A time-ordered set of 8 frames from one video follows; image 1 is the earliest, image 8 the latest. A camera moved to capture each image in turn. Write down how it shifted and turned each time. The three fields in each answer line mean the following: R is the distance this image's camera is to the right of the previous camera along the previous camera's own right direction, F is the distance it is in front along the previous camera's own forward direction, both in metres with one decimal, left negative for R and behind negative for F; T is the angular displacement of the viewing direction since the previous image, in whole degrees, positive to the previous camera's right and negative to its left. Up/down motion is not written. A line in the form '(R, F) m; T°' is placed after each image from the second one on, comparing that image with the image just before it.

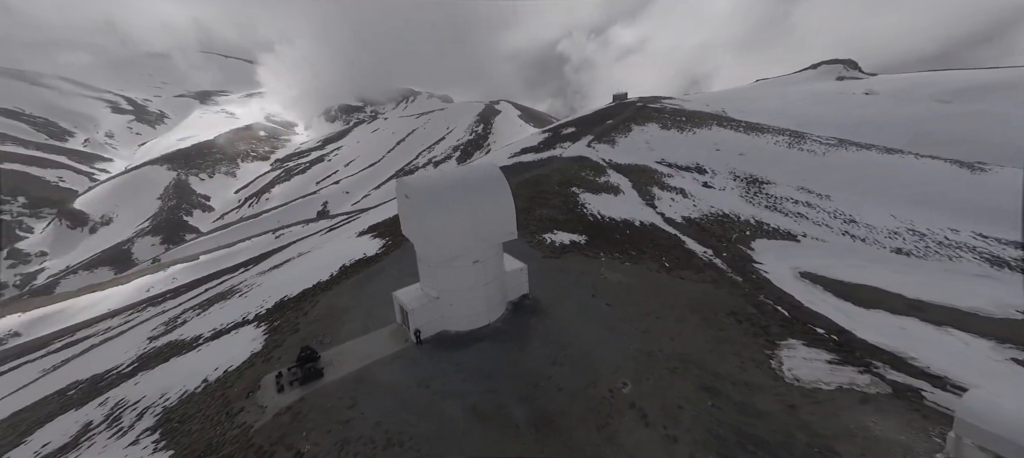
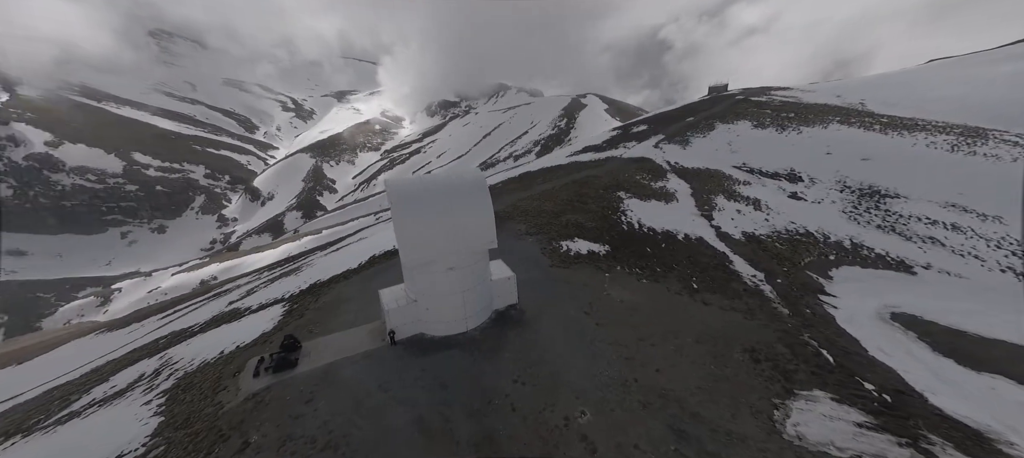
(+2.1, +0.4) m; -9°
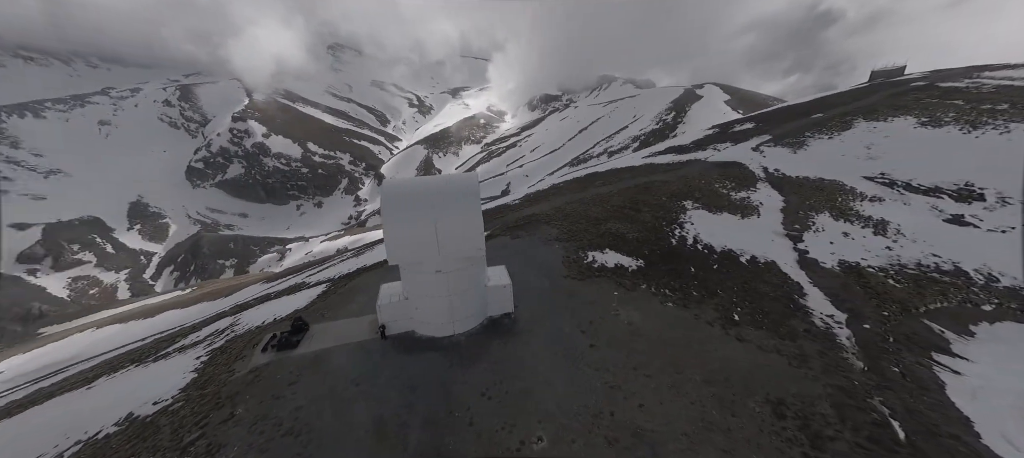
(+2.3, +0.4) m; -12°
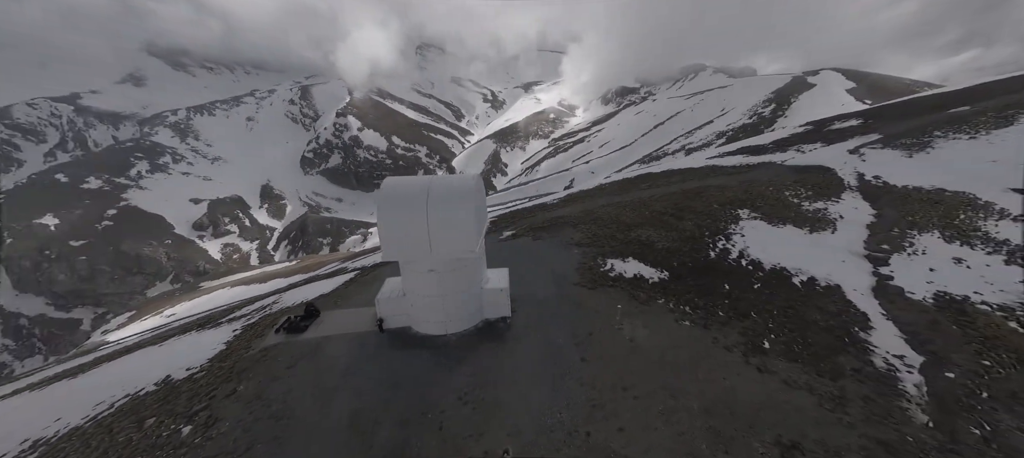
(+1.7, +0.2) m; -8°
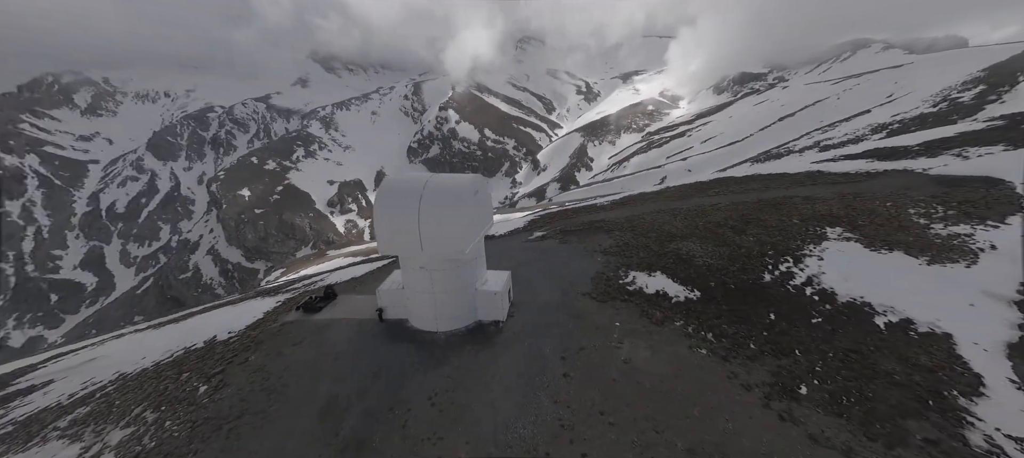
(+2.3, +0.3) m; -11°
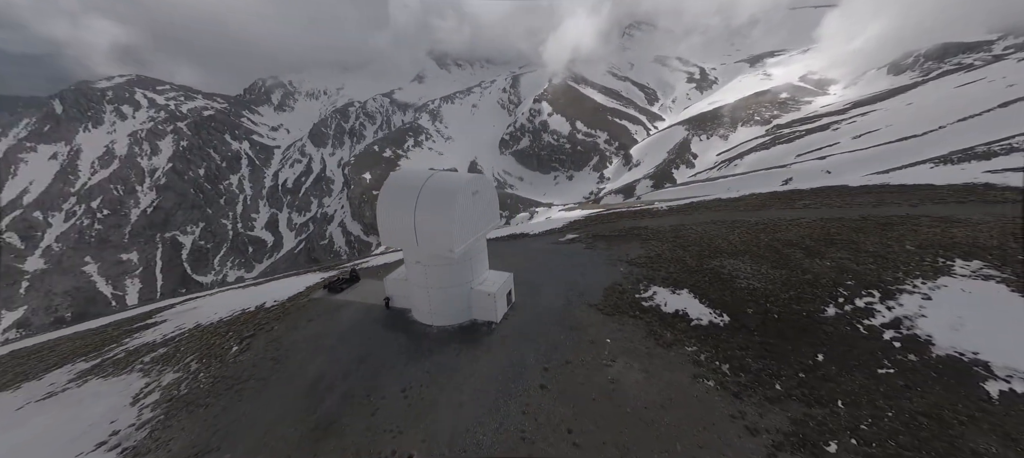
(+2.4, +0.1) m; -12°
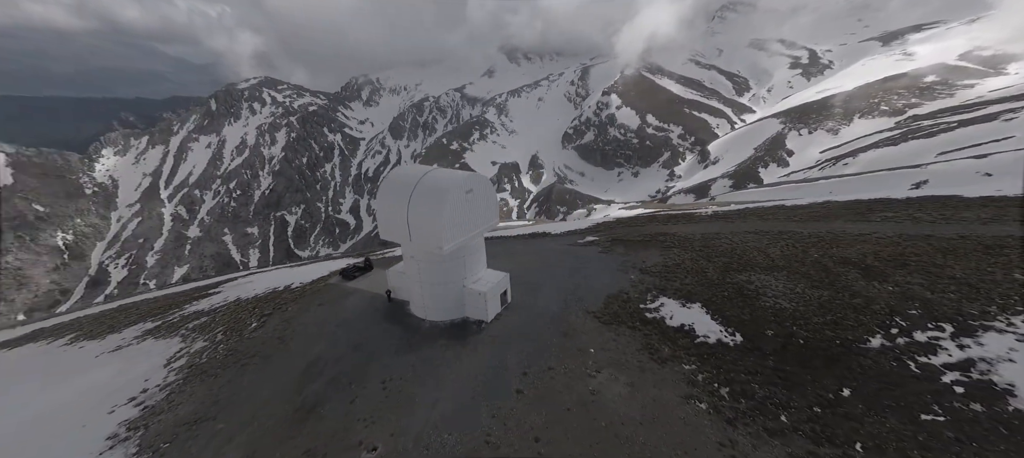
(+1.9, 0.0) m; -8°
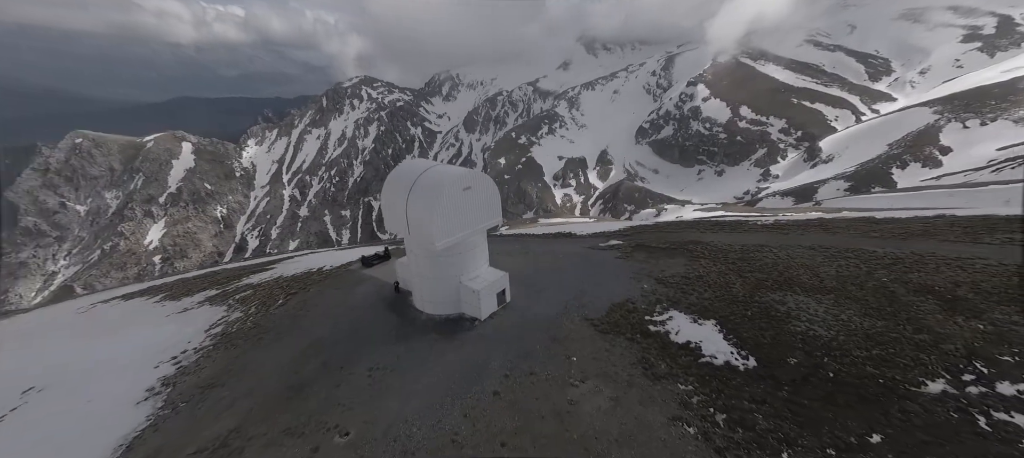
(+2.1, 0.0) m; -9°
